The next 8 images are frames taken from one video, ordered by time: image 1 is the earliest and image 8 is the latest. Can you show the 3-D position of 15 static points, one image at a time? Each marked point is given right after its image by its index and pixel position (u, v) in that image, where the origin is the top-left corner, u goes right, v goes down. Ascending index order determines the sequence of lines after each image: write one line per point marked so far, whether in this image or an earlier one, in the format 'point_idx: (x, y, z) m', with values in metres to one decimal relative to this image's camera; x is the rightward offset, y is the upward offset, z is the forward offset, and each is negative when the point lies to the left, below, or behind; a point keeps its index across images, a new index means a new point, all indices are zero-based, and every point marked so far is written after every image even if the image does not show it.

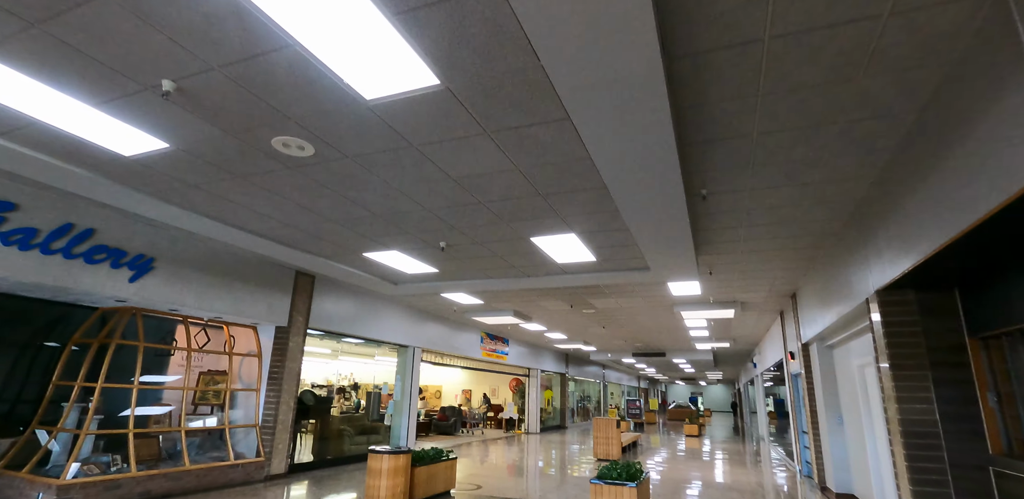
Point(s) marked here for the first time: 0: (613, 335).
0: (+3.0, -2.5, +15.2) m
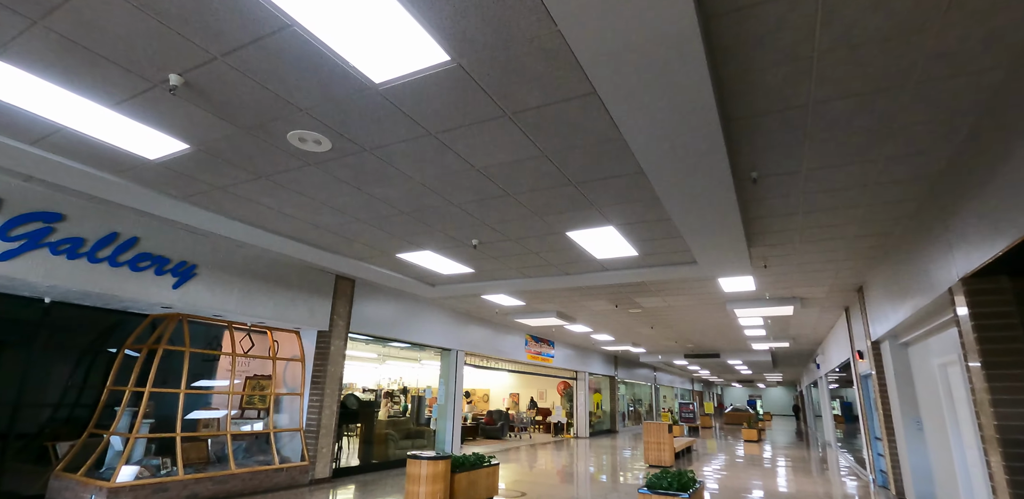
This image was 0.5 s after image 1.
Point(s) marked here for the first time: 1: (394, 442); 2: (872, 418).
0: (+4.2, -2.4, +14.6) m
1: (-2.3, -3.8, +10.1) m
2: (+6.3, -3.0, +9.1) m
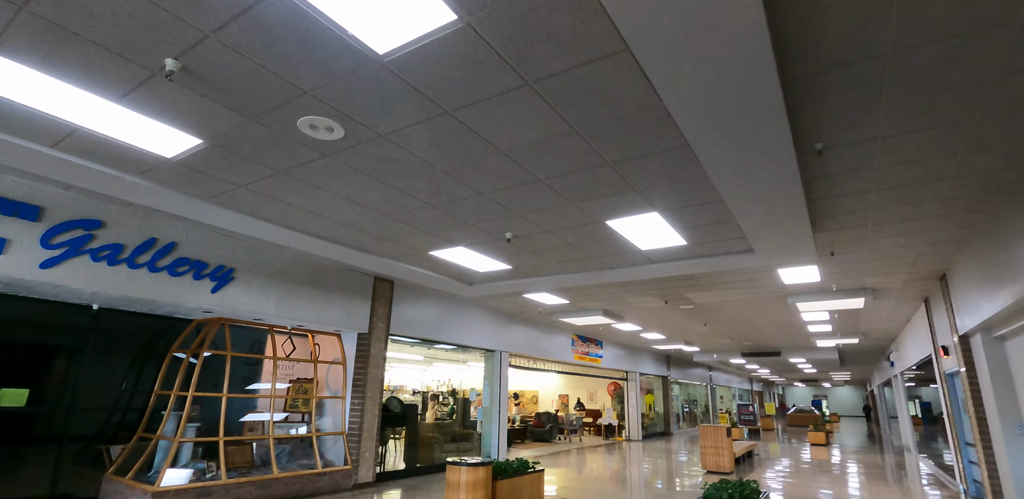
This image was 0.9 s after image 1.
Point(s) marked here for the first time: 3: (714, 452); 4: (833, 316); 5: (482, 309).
0: (+5.5, -2.2, +13.8) m
1: (-1.4, -3.8, +9.9) m
2: (+7.0, -2.7, +8.1) m
3: (+4.1, -4.1, +10.6) m
4: (+6.4, -1.3, +10.4) m
5: (-0.6, -1.3, +11.1) m
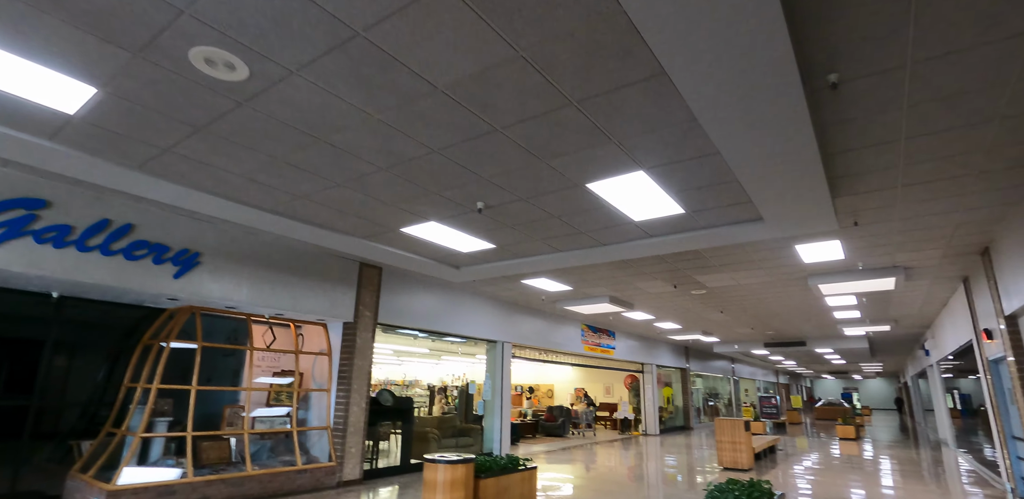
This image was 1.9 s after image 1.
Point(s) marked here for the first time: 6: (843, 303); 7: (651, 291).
0: (+5.6, -1.8, +13.0) m
1: (-1.4, -3.5, +9.4) m
2: (+6.9, -2.3, +7.3) m
3: (+4.1, -3.8, +9.9) m
4: (+6.4, -0.9, +9.6) m
5: (-0.6, -1.0, +10.6) m
6: (+6.2, -1.0, +9.8) m
7: (+2.5, -0.8, +9.4) m
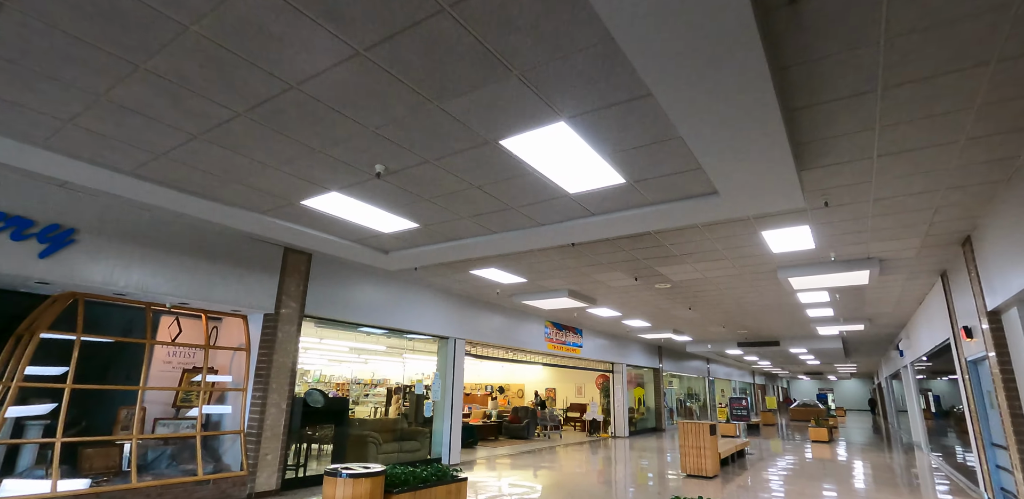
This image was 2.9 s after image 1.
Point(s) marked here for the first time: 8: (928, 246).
0: (+4.6, -1.7, +12.4) m
1: (-2.3, -3.3, +8.6) m
2: (+6.1, -2.2, +6.8) m
3: (+3.3, -3.6, +9.2) m
4: (+5.6, -0.8, +9.0) m
5: (-1.5, -0.8, +9.8) m
6: (+5.4, -0.9, +9.2) m
7: (+1.7, -0.6, +8.8) m
8: (+5.0, 0.0, +6.2) m
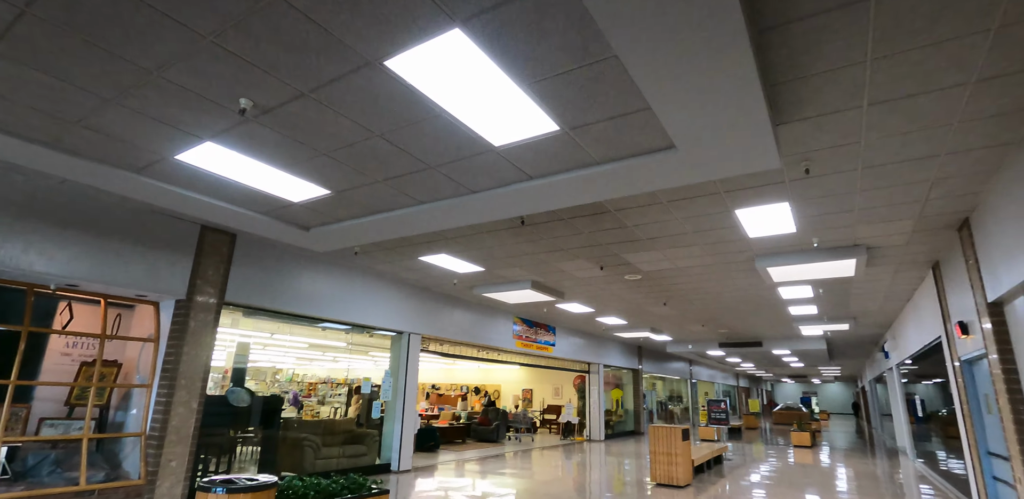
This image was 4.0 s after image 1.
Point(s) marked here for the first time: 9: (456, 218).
0: (+3.9, -1.5, +11.8) m
1: (-3.0, -3.0, +7.8) m
2: (+5.5, -2.0, +6.1) m
3: (+2.5, -3.4, +8.5) m
4: (+4.9, -0.7, +8.4) m
5: (-2.2, -0.5, +9.0) m
6: (+4.7, -0.7, +8.5) m
7: (+1.0, -0.4, +8.0) m
8: (+4.4, +0.2, +5.6) m
9: (-0.5, +0.3, +4.8) m
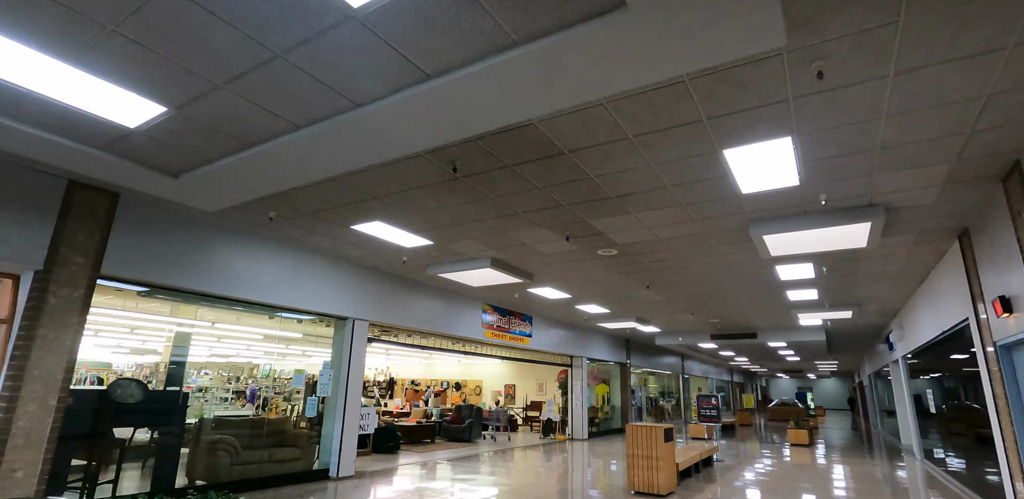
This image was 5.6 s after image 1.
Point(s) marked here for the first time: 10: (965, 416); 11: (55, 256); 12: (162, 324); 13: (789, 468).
0: (+3.3, -1.1, +10.6) m
1: (-3.6, -2.6, +6.6) m
2: (+4.9, -1.7, +5.0) m
3: (+1.9, -3.1, +7.4) m
4: (+4.3, -0.3, +7.3) m
5: (-2.8, -0.1, +7.8) m
6: (+4.1, -0.3, +7.4) m
7: (+0.4, 0.0, +6.9) m
8: (+3.8, +0.6, +4.4) m
9: (-1.1, +0.7, +3.6) m
10: (+6.6, -2.4, +7.7) m
11: (-4.3, -0.1, +5.0) m
12: (-4.2, -0.8, +5.9) m
13: (+5.8, -4.6, +10.8) m
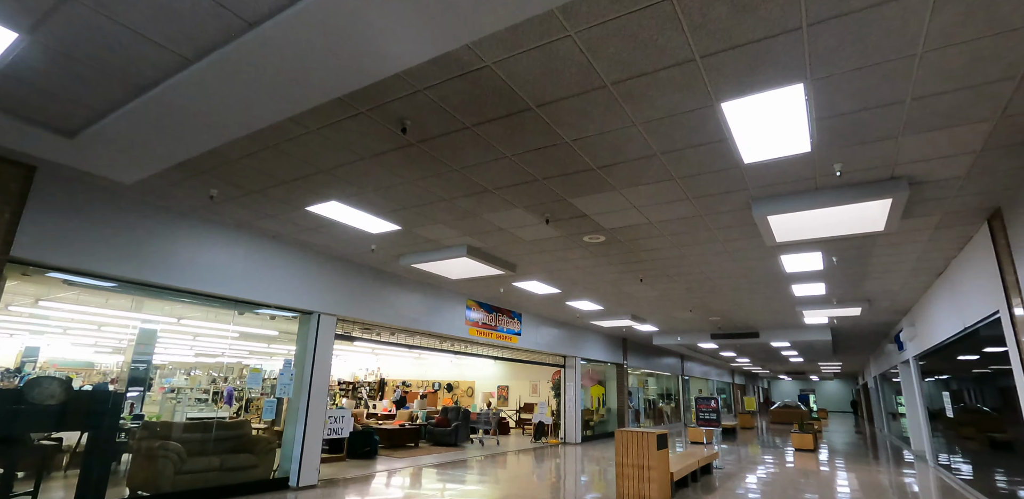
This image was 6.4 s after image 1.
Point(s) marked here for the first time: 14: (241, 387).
0: (+3.0, -1.0, +10.0) m
1: (-3.8, -2.5, +6.0) m
2: (+4.6, -1.5, +4.3) m
3: (+1.7, -2.9, +6.7) m
4: (+4.0, -0.1, +6.6) m
5: (-3.0, 0.0, +7.2) m
6: (+3.8, -0.2, +6.8) m
7: (+0.1, +0.2, +6.2) m
8: (+3.5, +0.7, +3.8) m
9: (-1.3, +0.8, +3.0) m
10: (+6.3, -2.3, +7.0) m
11: (-4.6, +0.1, +4.4) m
12: (-4.4, -0.6, +5.3) m
13: (+5.5, -4.4, +10.1) m
14: (-3.6, -1.6, +6.5) m
